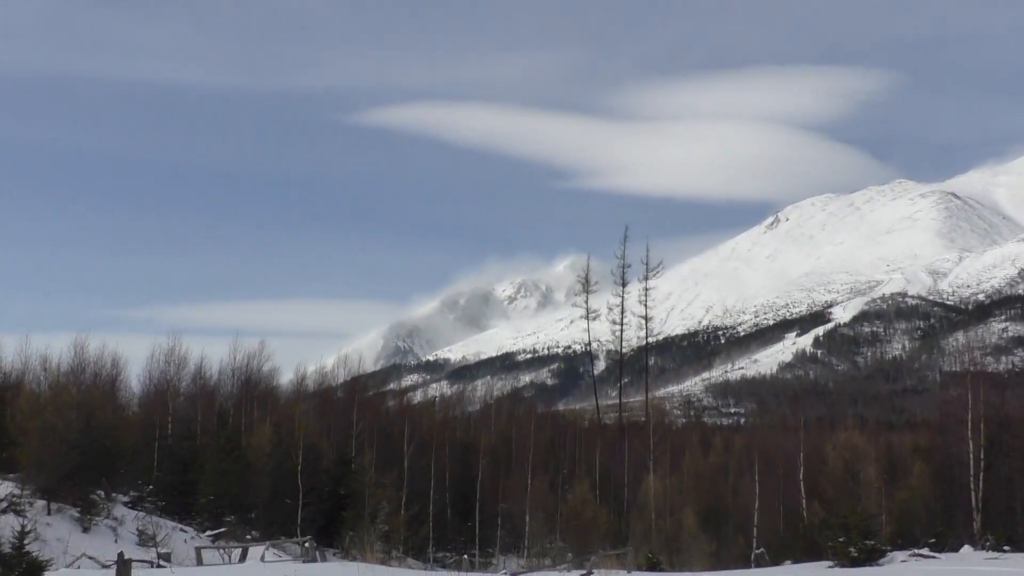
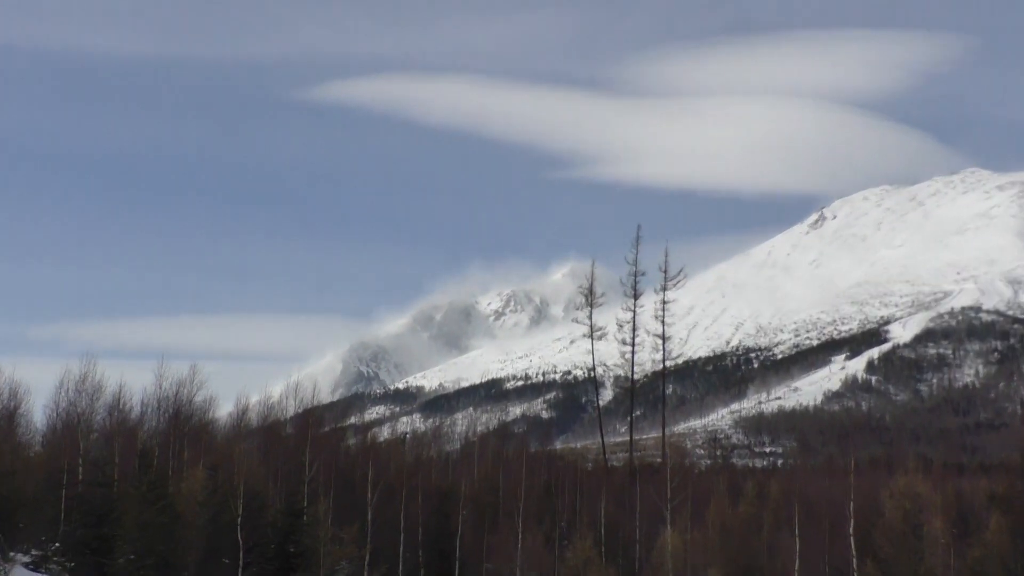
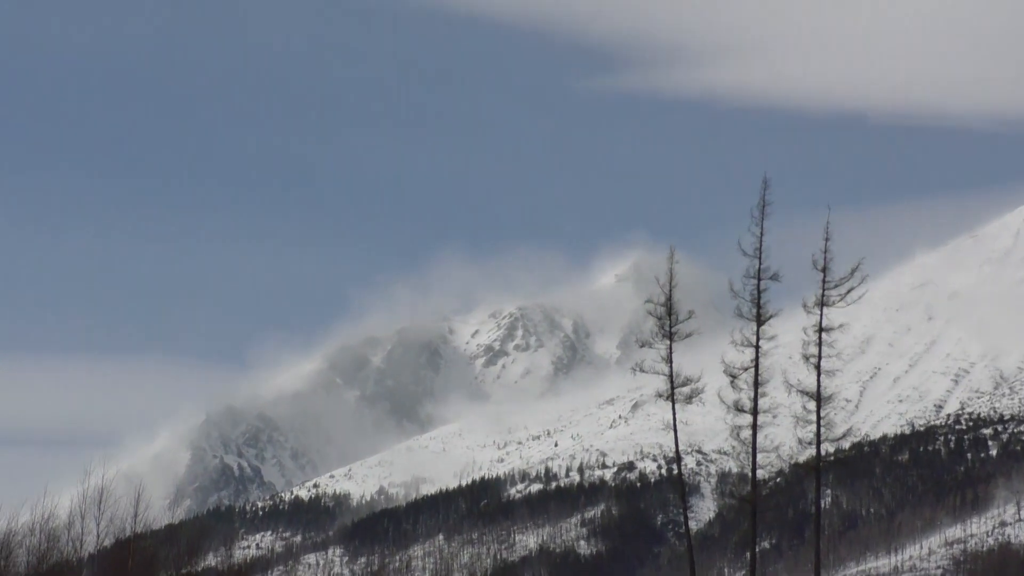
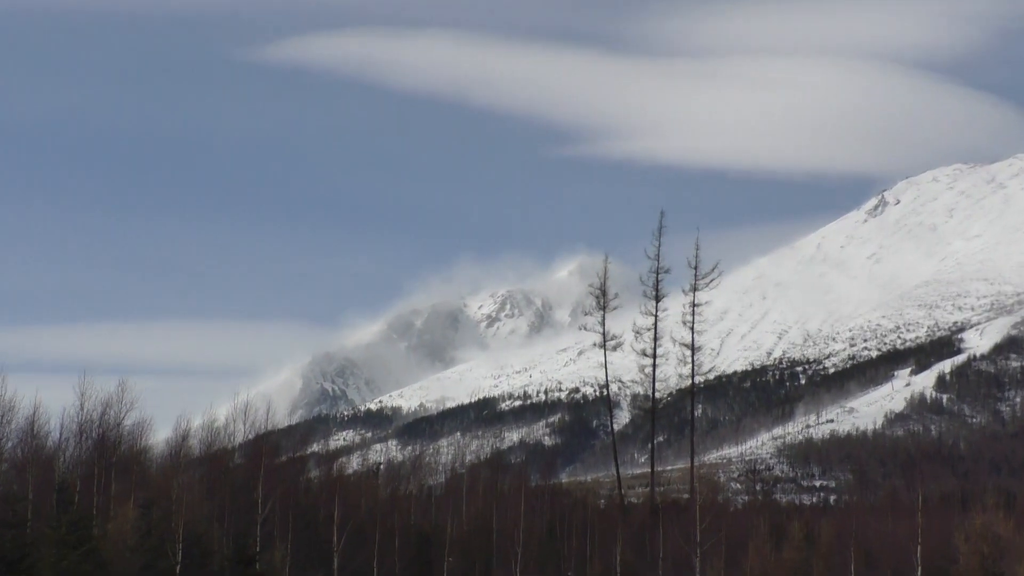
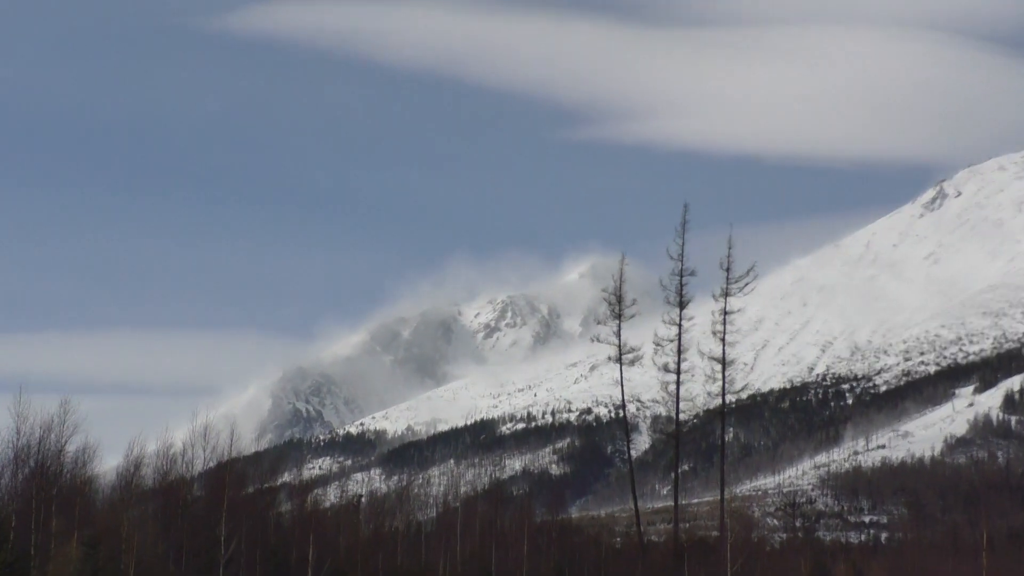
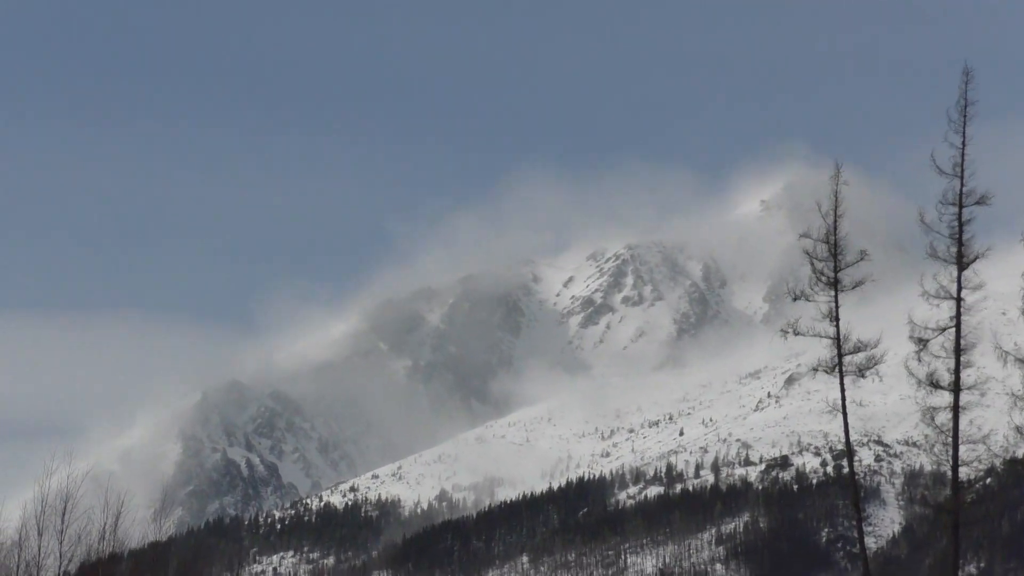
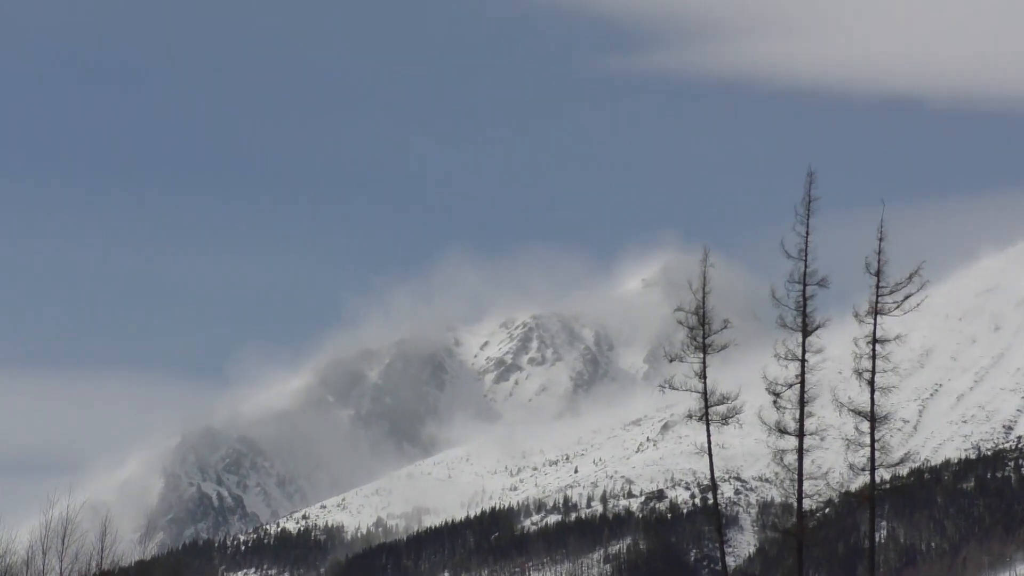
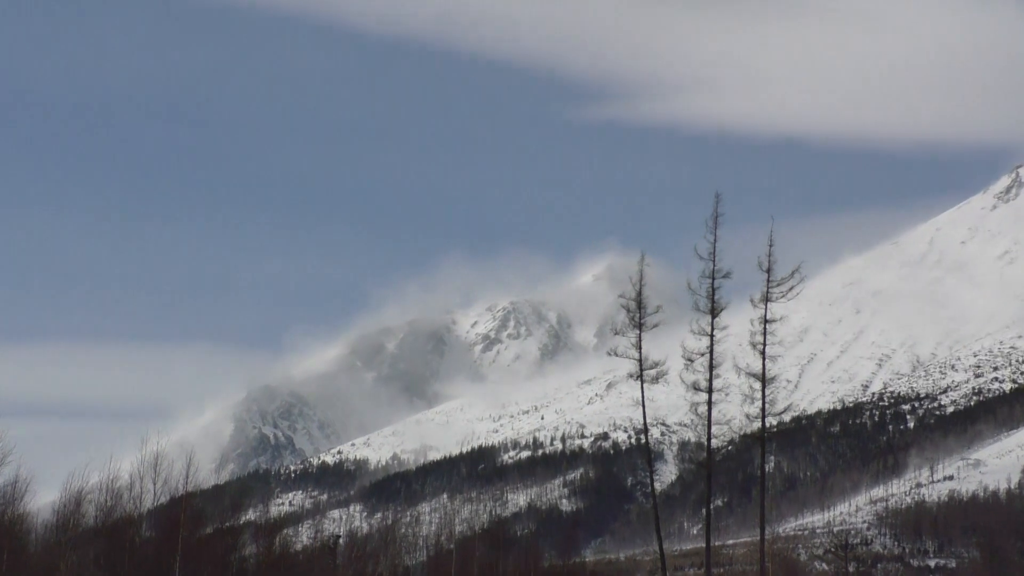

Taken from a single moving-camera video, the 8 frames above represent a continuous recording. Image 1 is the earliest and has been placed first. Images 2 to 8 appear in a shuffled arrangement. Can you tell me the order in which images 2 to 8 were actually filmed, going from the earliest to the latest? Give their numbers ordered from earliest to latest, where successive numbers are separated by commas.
2, 4, 5, 8, 3, 7, 6
